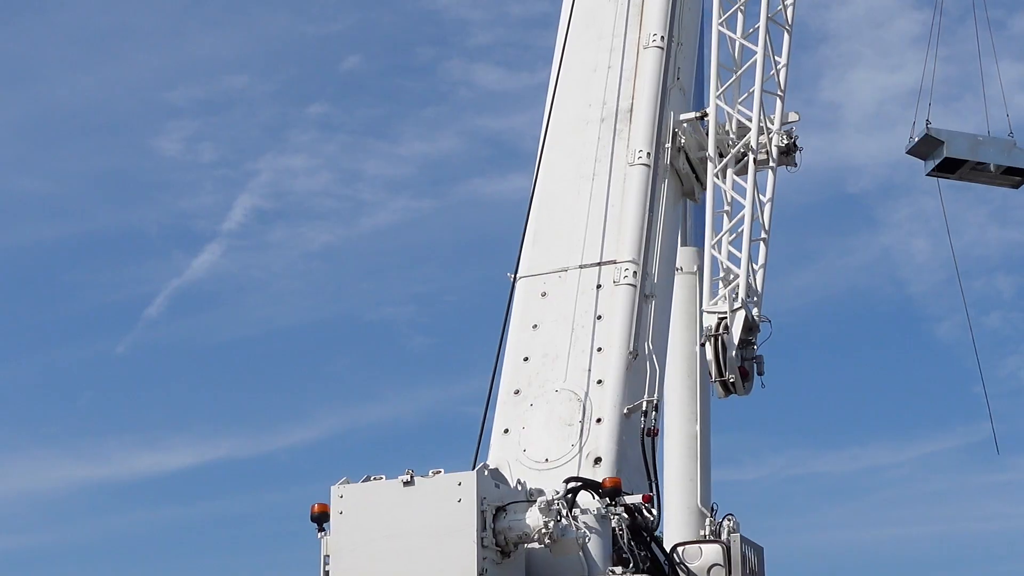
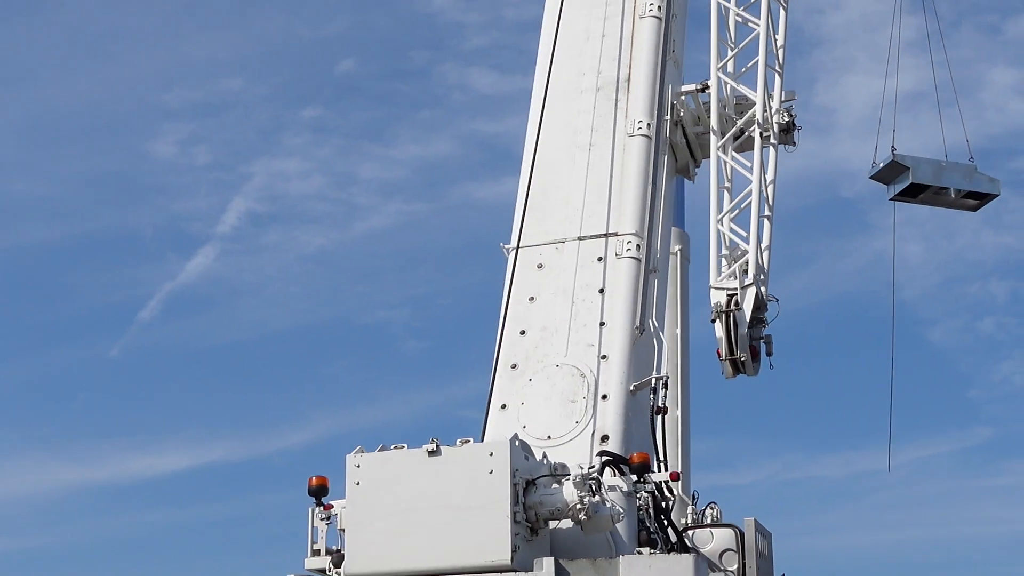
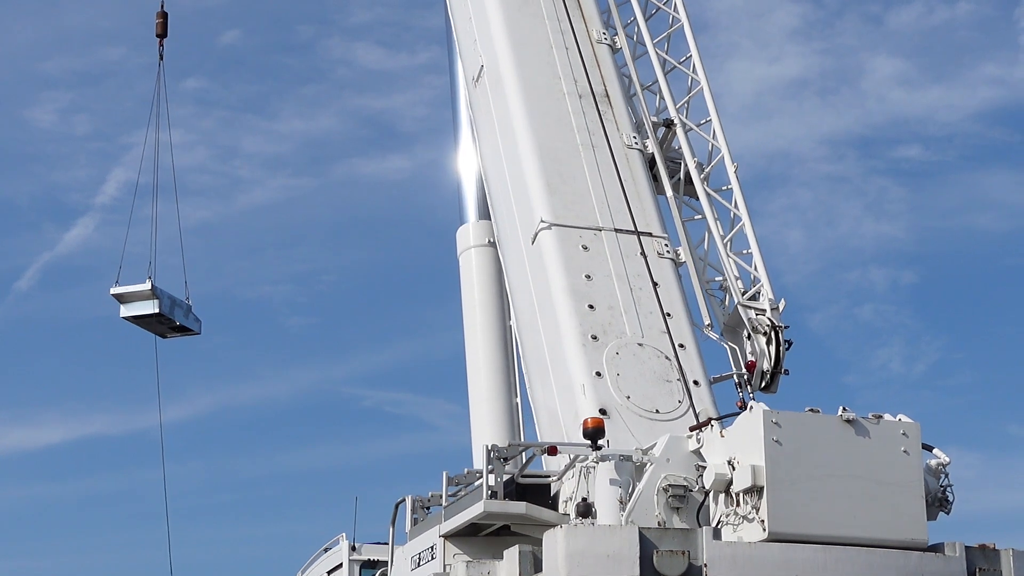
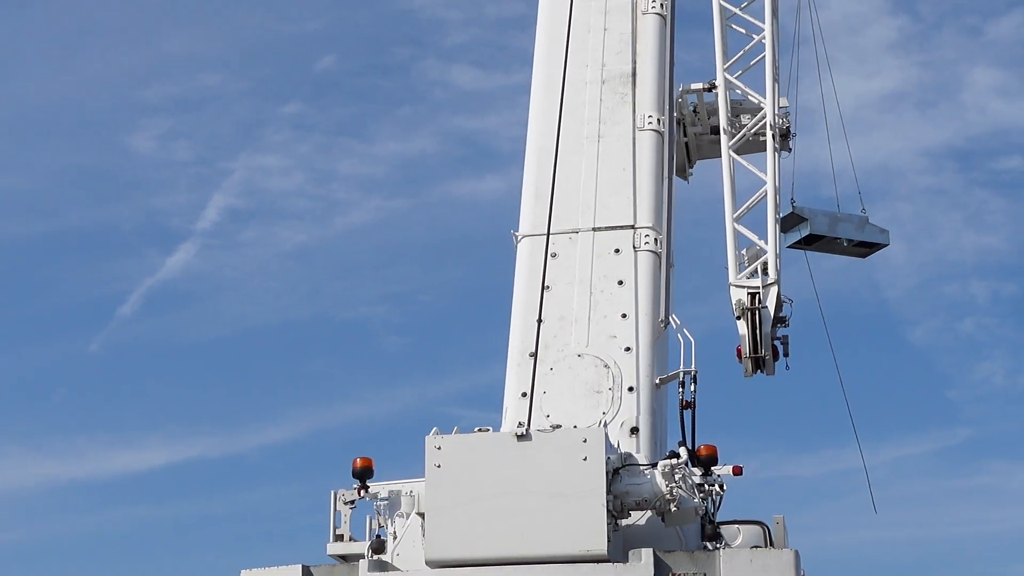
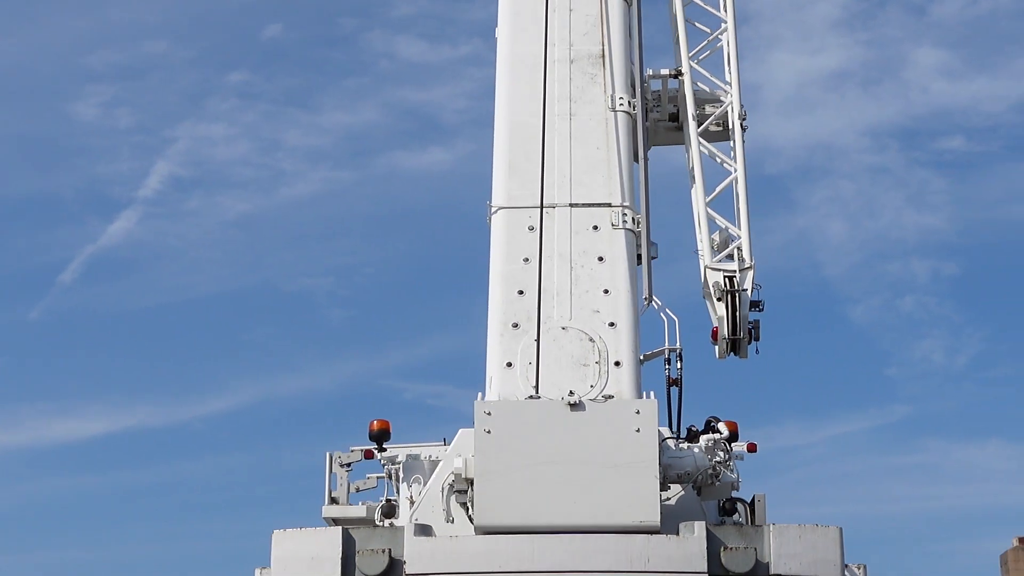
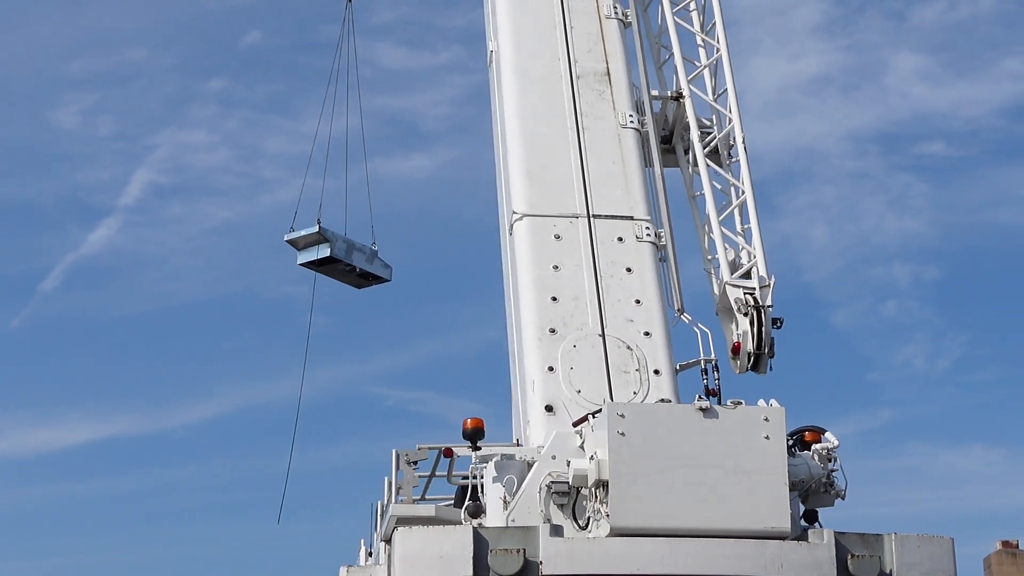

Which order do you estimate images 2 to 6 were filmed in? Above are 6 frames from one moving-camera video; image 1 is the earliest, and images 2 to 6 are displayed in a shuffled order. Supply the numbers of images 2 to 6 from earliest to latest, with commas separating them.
2, 4, 5, 6, 3
